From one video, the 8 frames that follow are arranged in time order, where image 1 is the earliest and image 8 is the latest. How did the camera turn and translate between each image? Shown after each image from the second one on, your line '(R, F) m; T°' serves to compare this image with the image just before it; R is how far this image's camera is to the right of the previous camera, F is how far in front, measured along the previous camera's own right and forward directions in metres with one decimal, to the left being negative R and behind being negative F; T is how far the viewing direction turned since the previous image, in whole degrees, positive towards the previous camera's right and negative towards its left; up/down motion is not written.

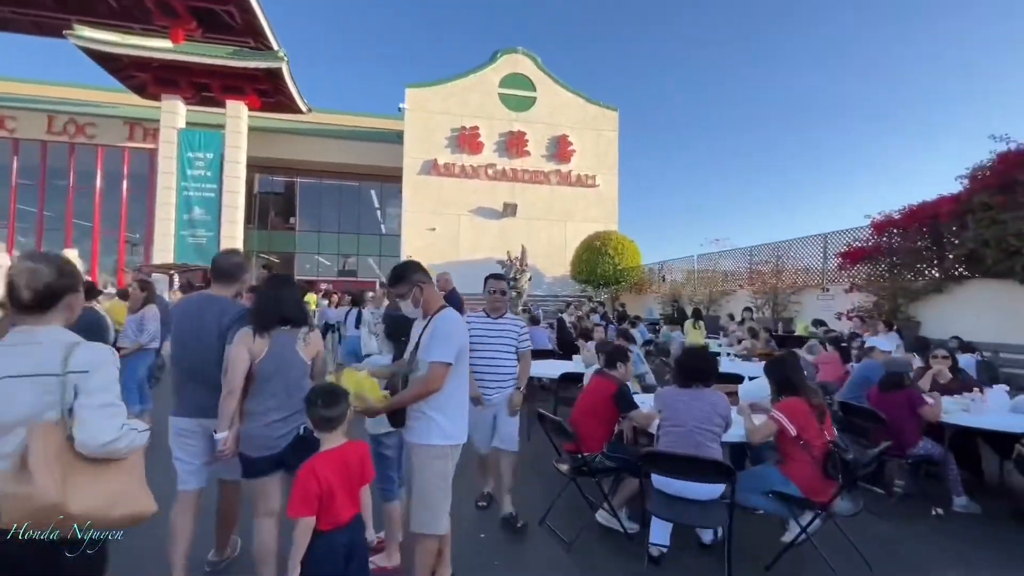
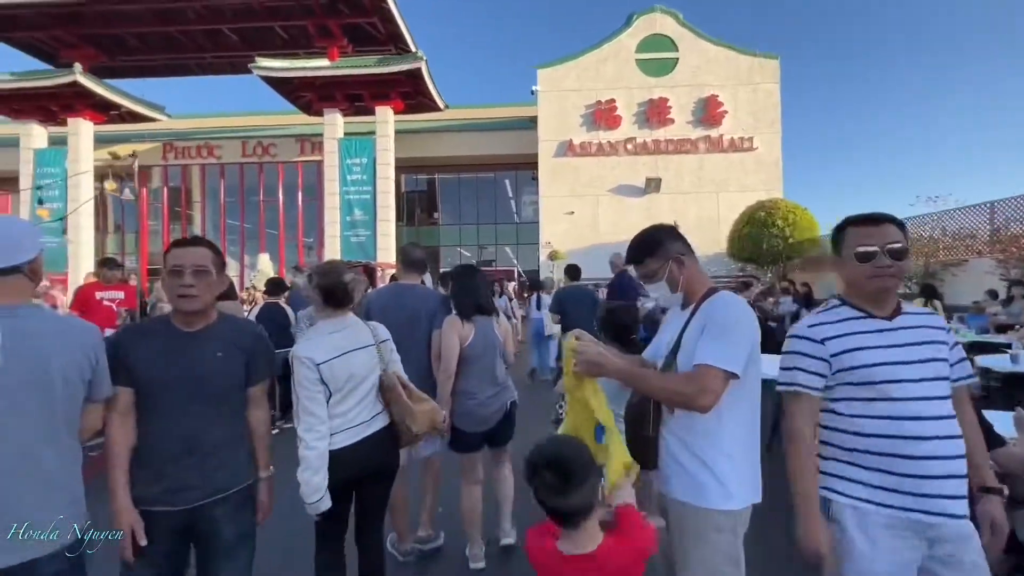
(-0.7, +0.9) m; -16°
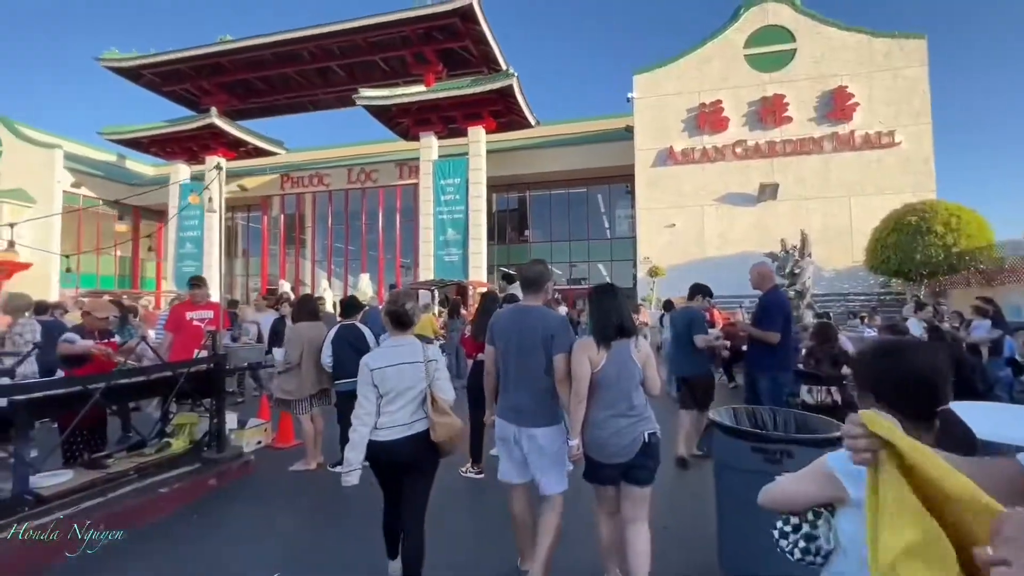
(-0.3, +1.1) m; -11°
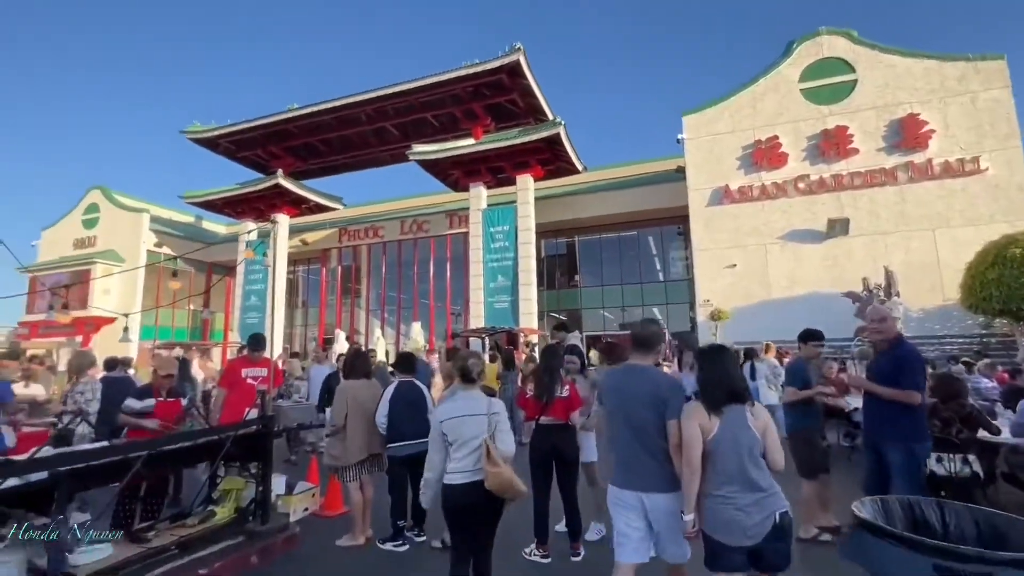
(-0.2, +0.5) m; -6°
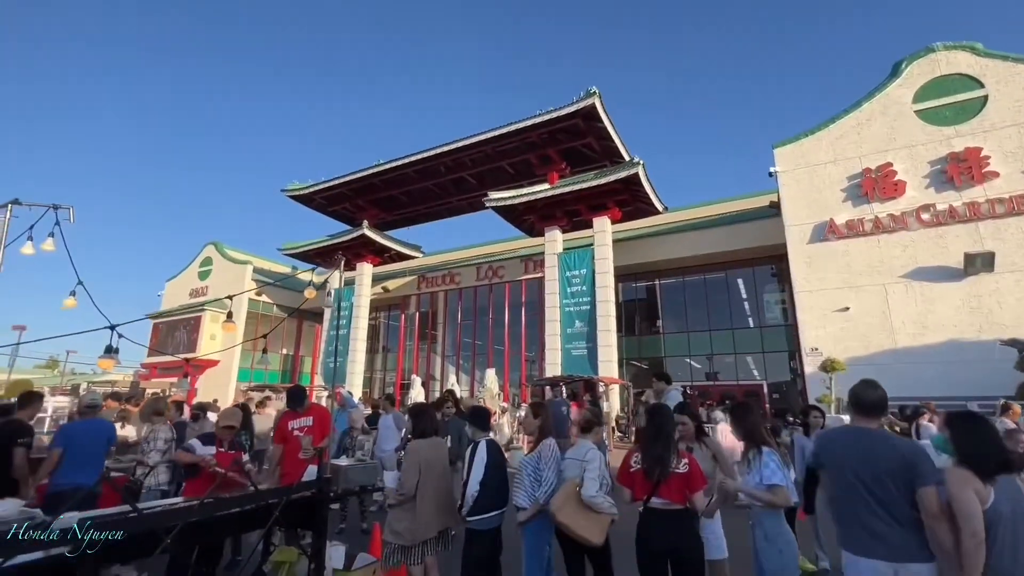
(-0.2, +0.8) m; -9°
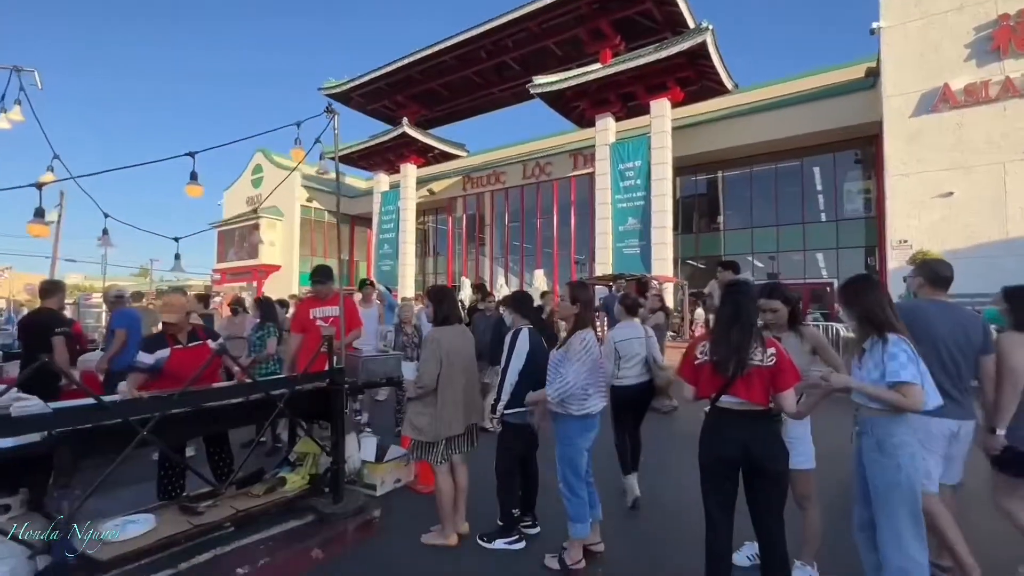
(+0.1, +0.9) m; -6°
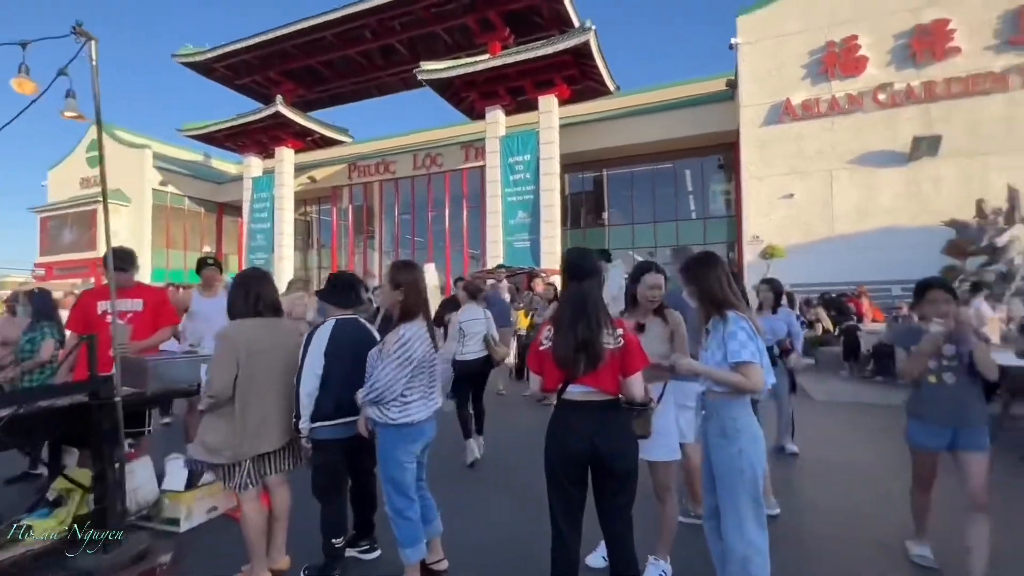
(+0.5, +0.5) m; +12°
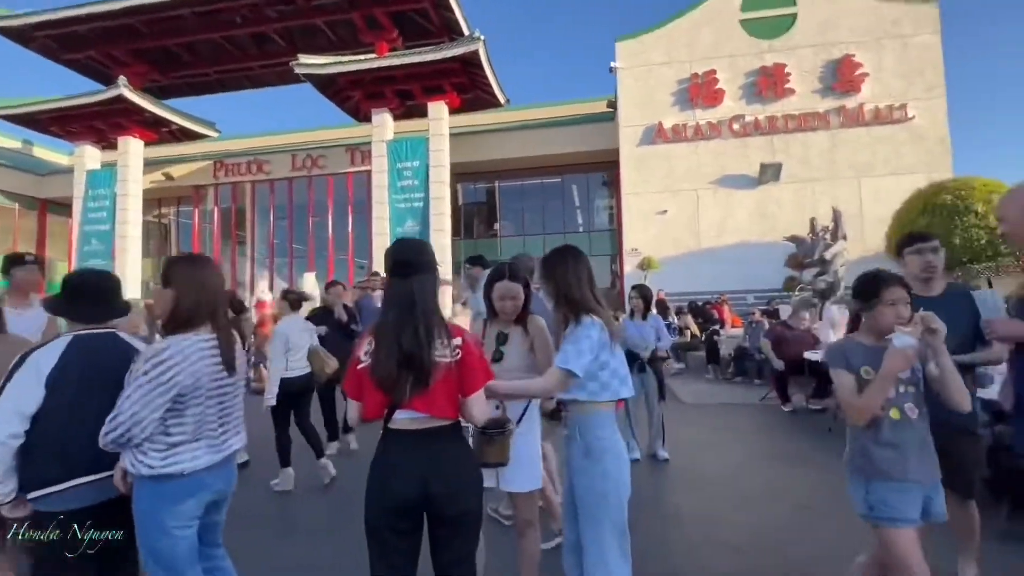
(+0.4, +0.5) m; +12°
